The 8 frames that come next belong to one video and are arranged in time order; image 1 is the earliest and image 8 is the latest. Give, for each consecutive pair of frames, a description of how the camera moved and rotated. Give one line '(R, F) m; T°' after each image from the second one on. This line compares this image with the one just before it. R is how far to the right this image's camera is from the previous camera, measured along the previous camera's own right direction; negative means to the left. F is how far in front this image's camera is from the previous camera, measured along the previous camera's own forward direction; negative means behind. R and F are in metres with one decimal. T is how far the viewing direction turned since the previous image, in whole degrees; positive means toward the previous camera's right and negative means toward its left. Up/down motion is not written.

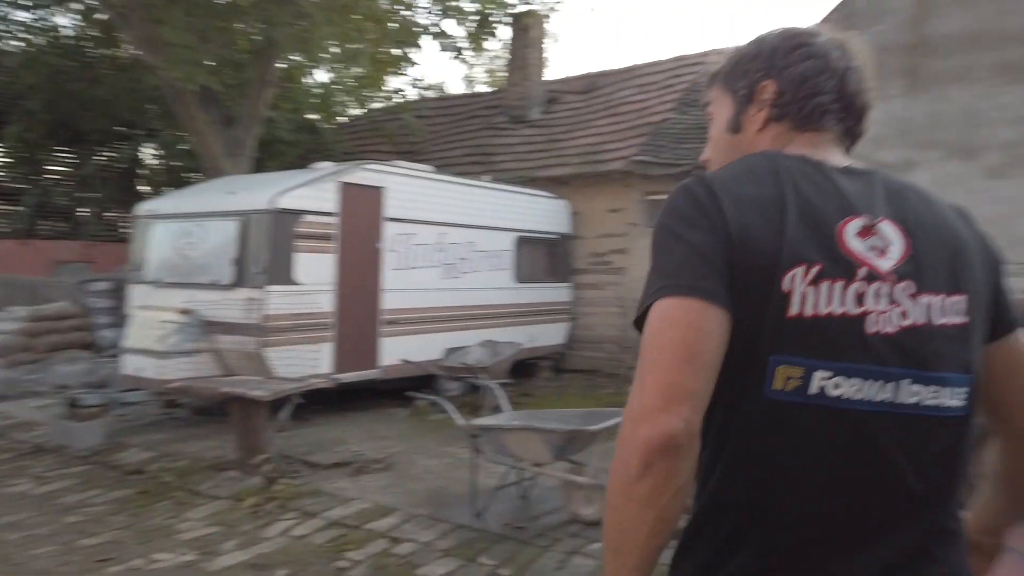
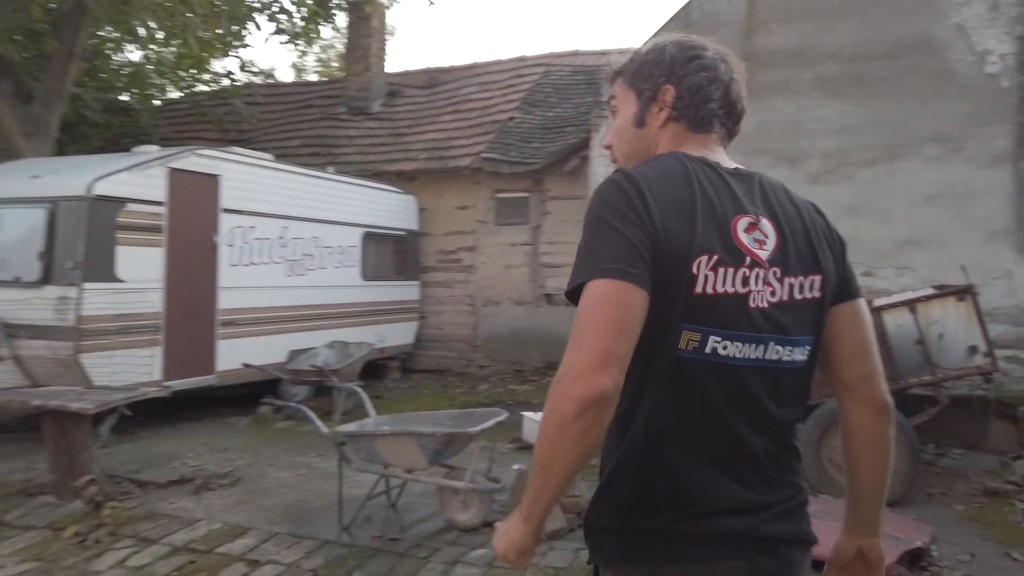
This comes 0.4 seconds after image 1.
(-0.3, +0.3) m; +13°
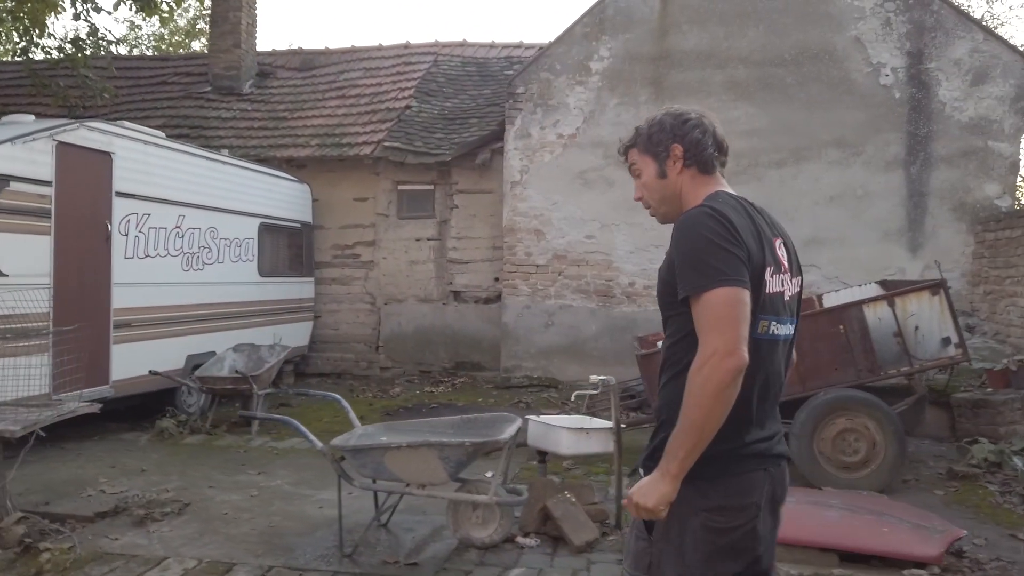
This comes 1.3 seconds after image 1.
(-1.0, +0.5) m; +13°
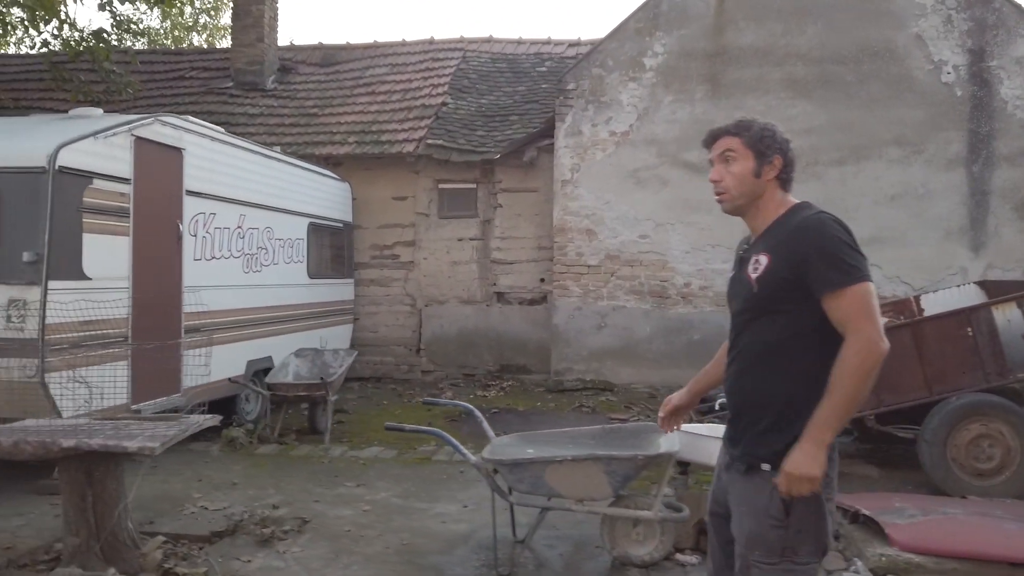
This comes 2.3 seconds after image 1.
(-0.9, +0.2) m; +2°
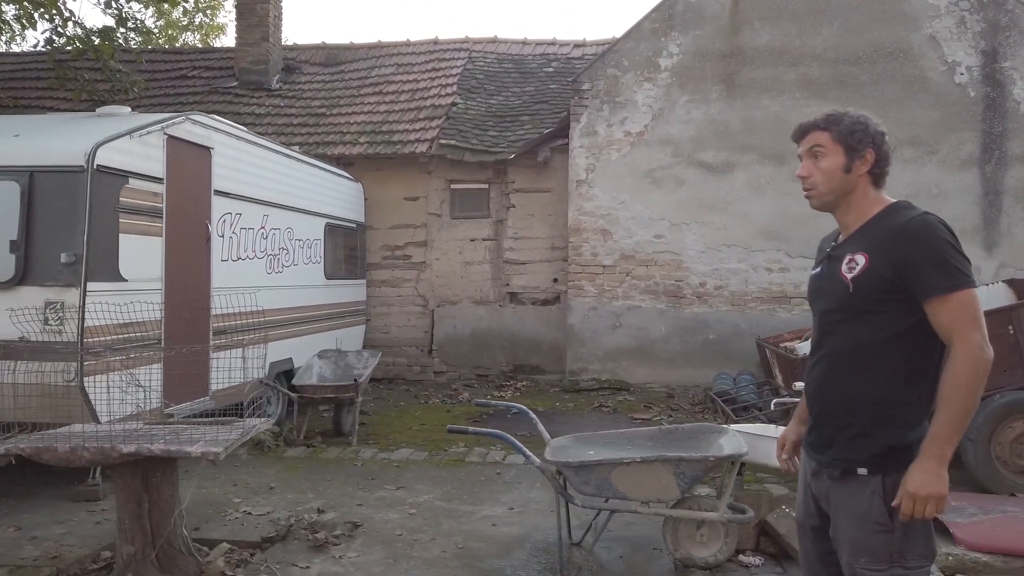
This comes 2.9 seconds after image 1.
(-0.4, 0.0) m; +1°
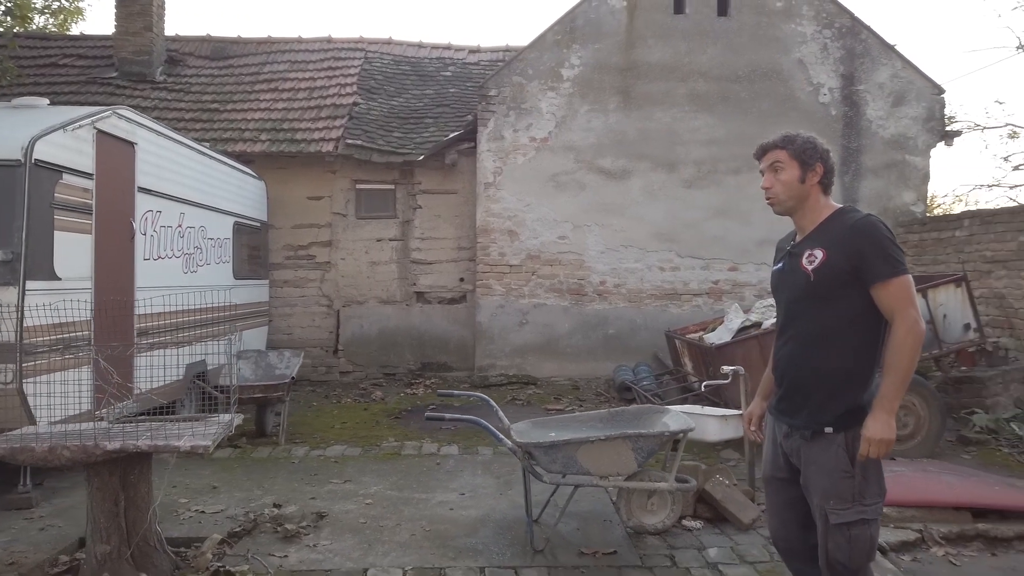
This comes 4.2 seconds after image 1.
(-0.6, -0.2) m; +10°
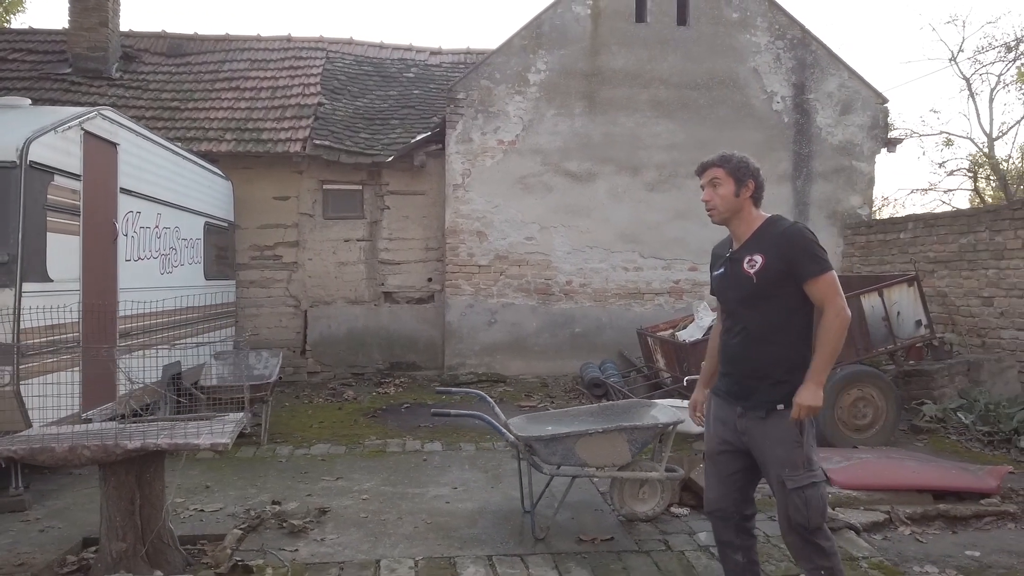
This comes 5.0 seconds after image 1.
(-0.3, -0.2) m; +4°
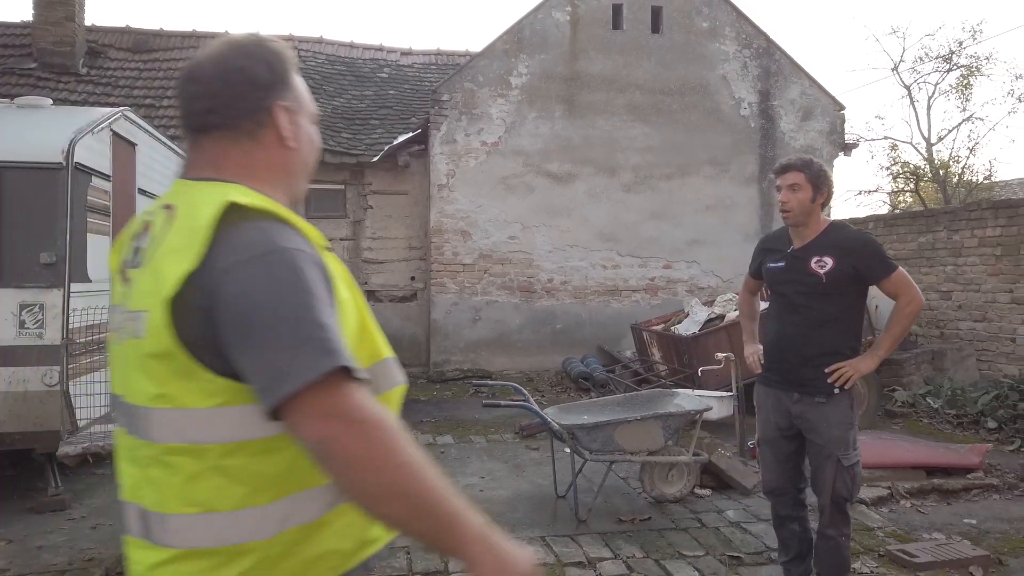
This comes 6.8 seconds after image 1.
(-0.6, -0.2) m; +5°
